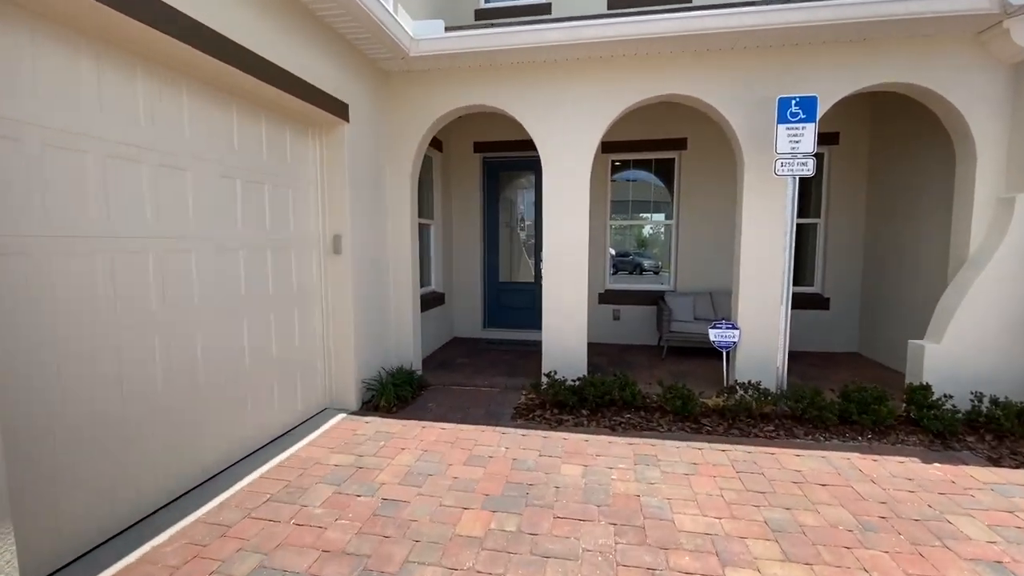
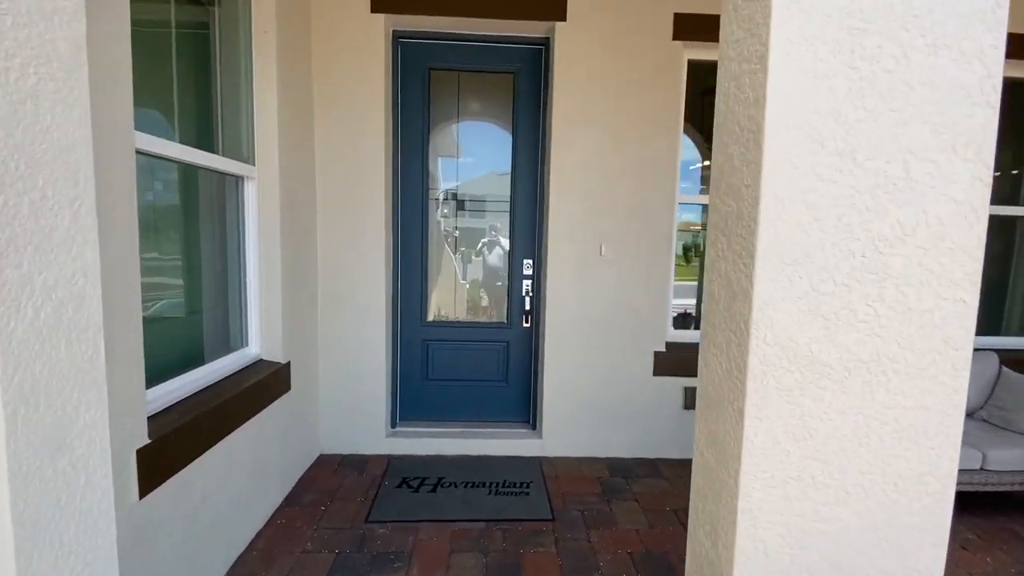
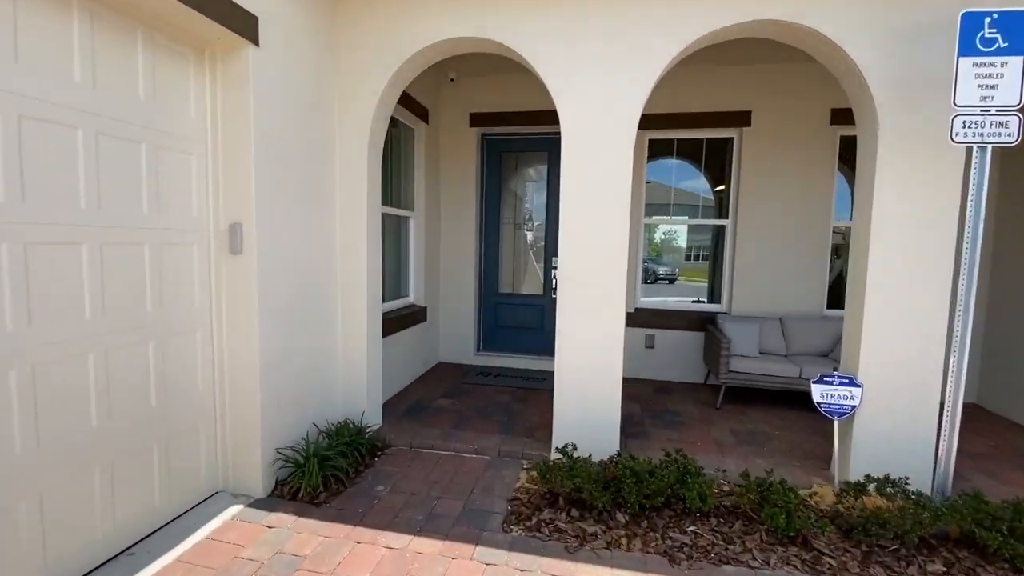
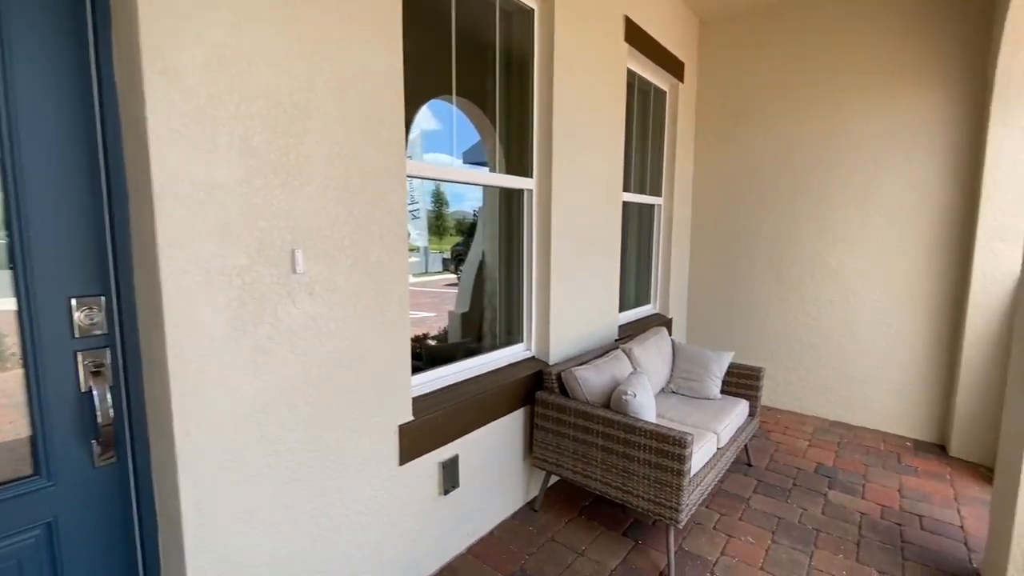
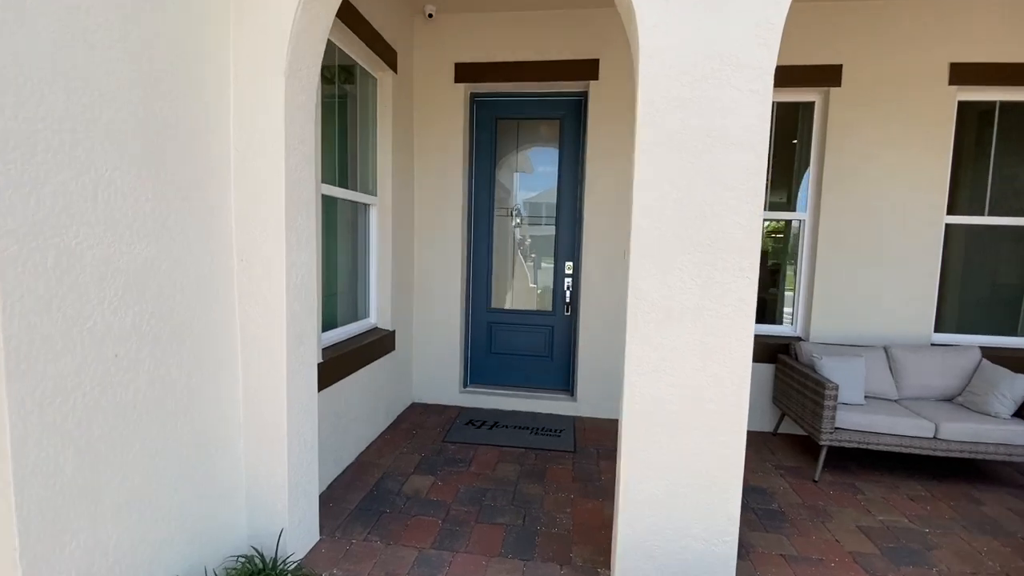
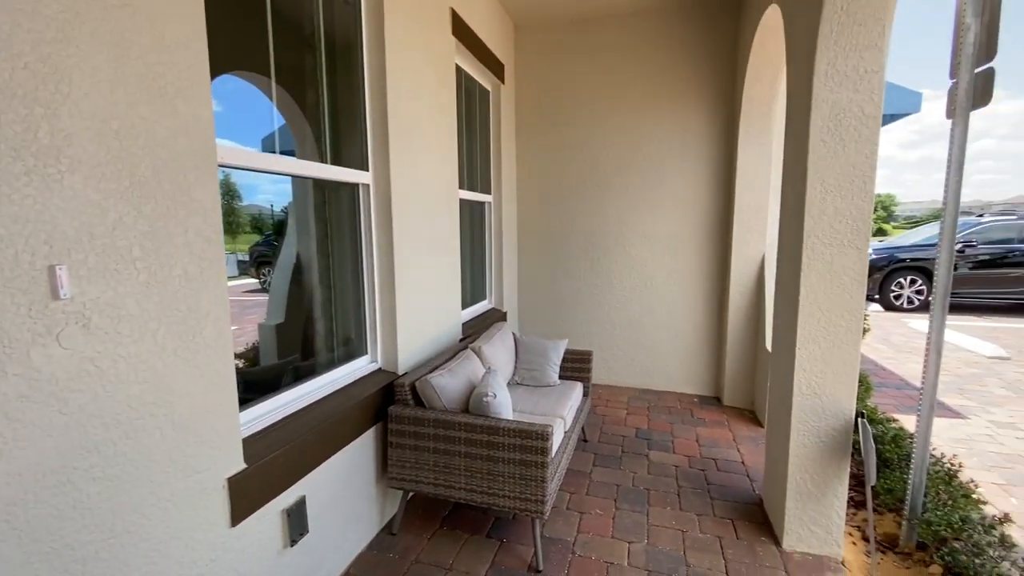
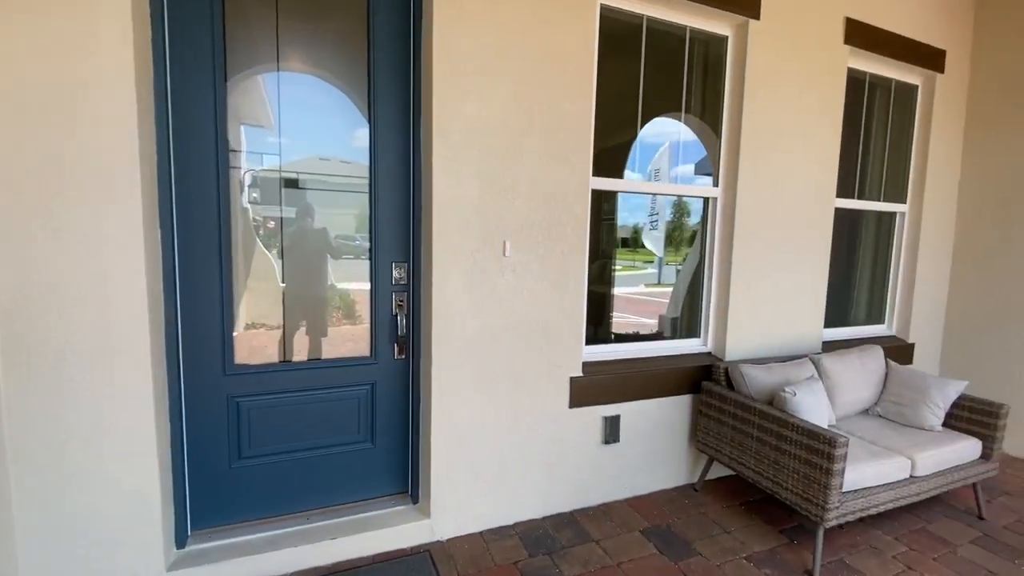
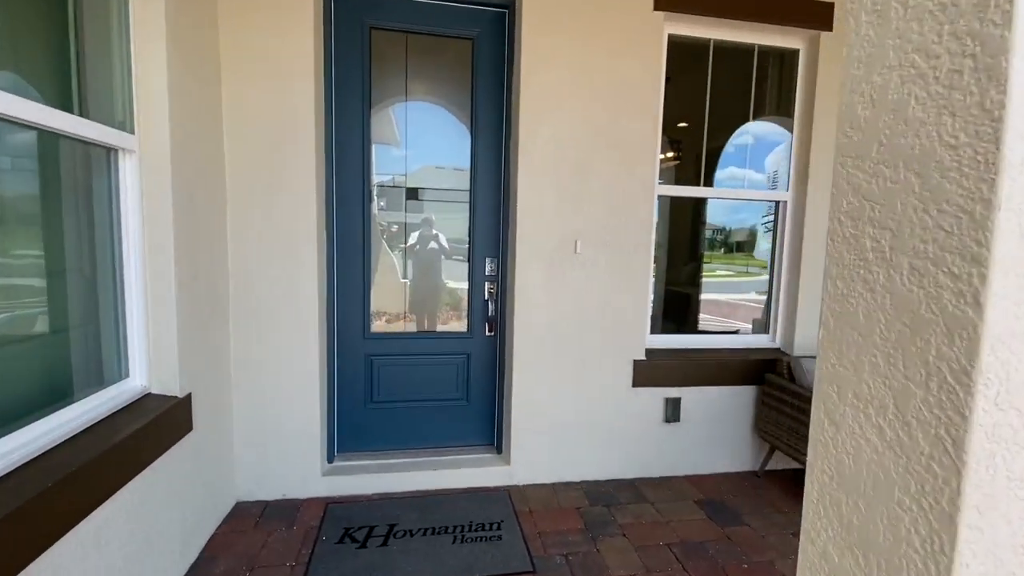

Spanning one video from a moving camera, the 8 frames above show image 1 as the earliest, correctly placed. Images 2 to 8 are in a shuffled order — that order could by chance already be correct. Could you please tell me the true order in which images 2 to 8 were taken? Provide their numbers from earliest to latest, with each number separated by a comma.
3, 5, 2, 8, 7, 4, 6
